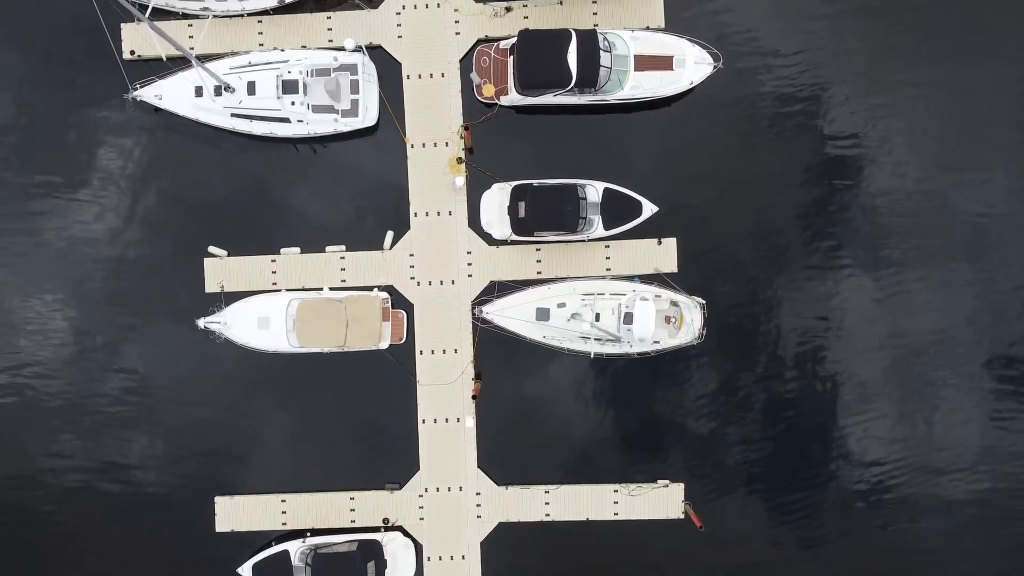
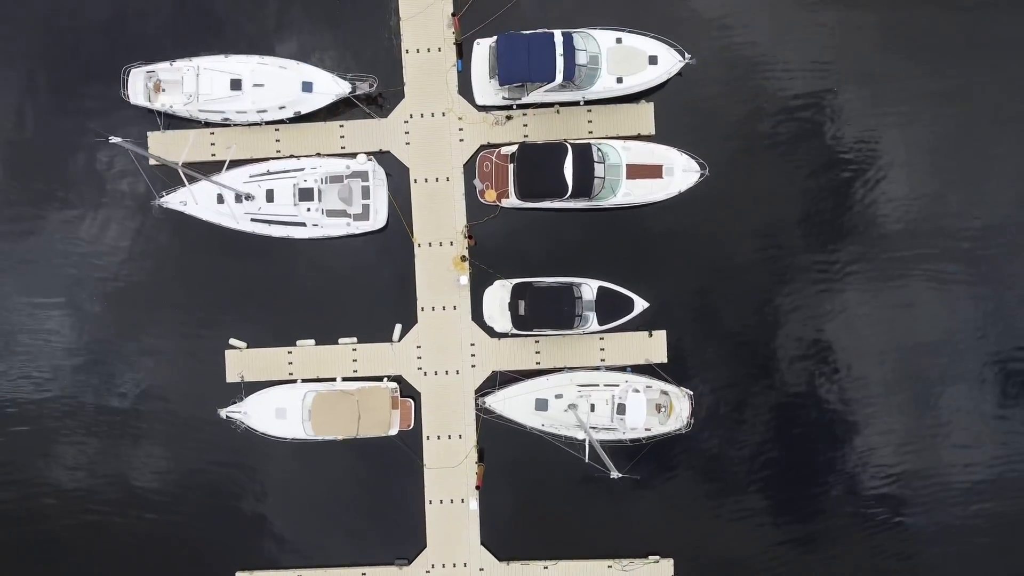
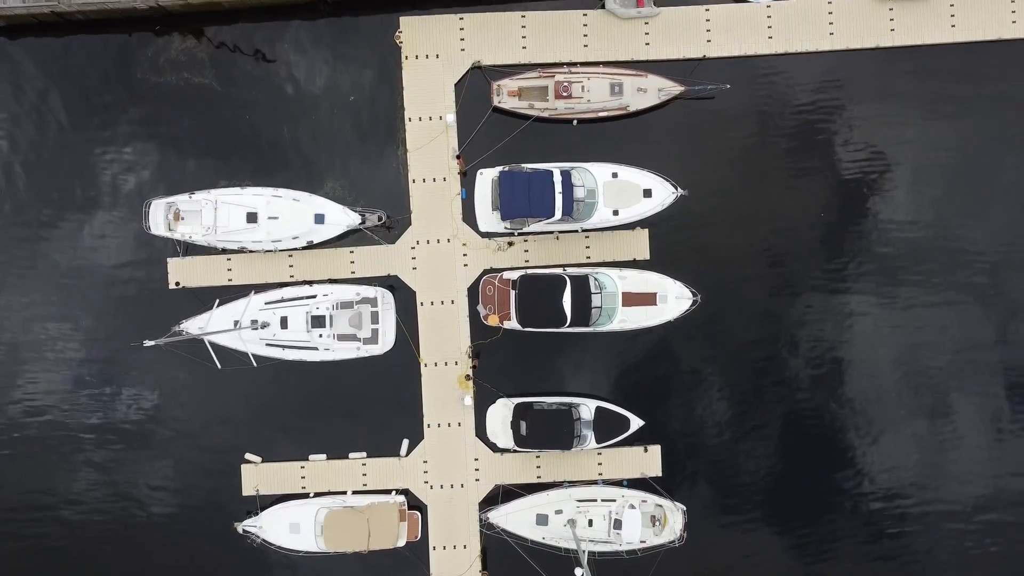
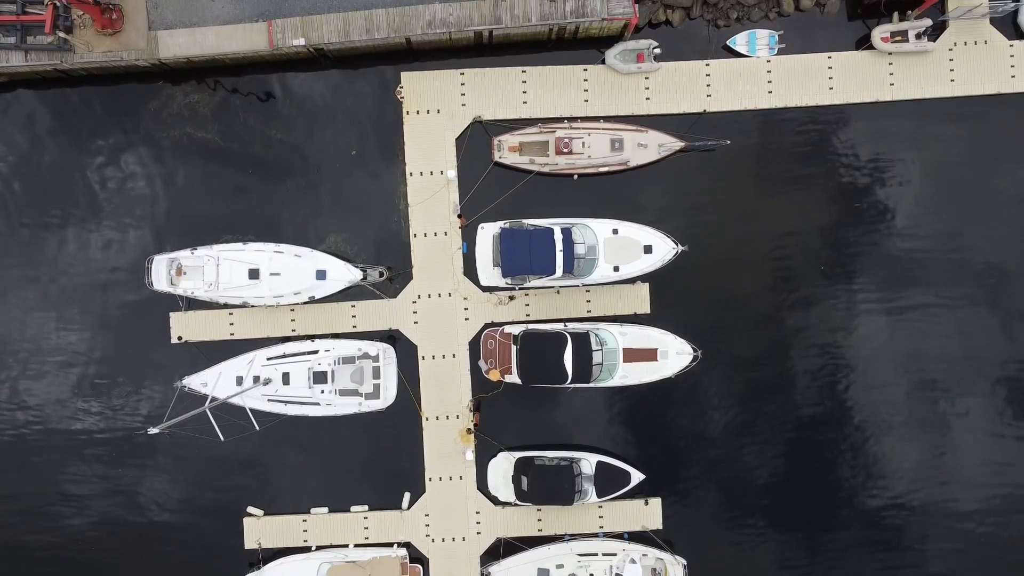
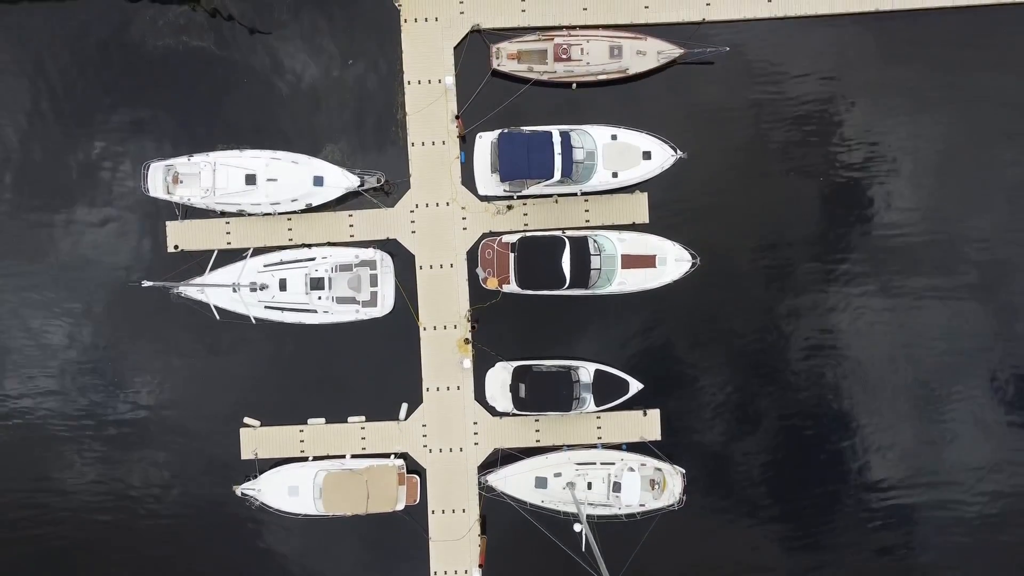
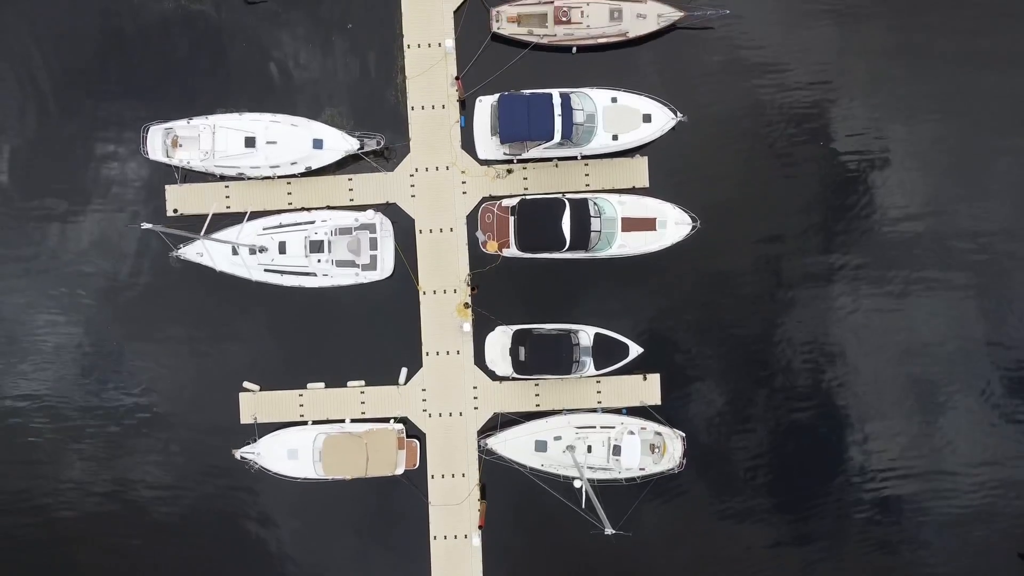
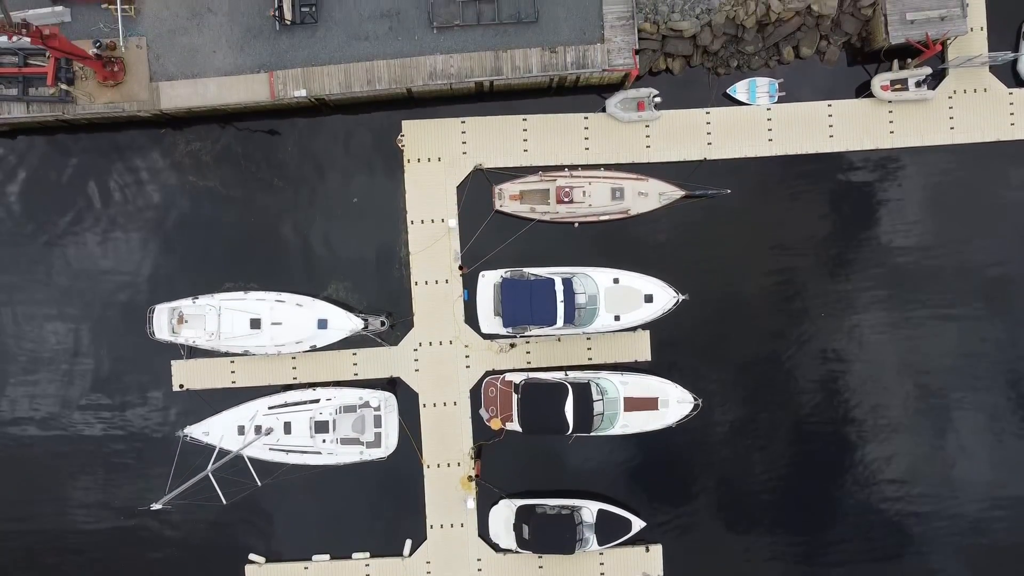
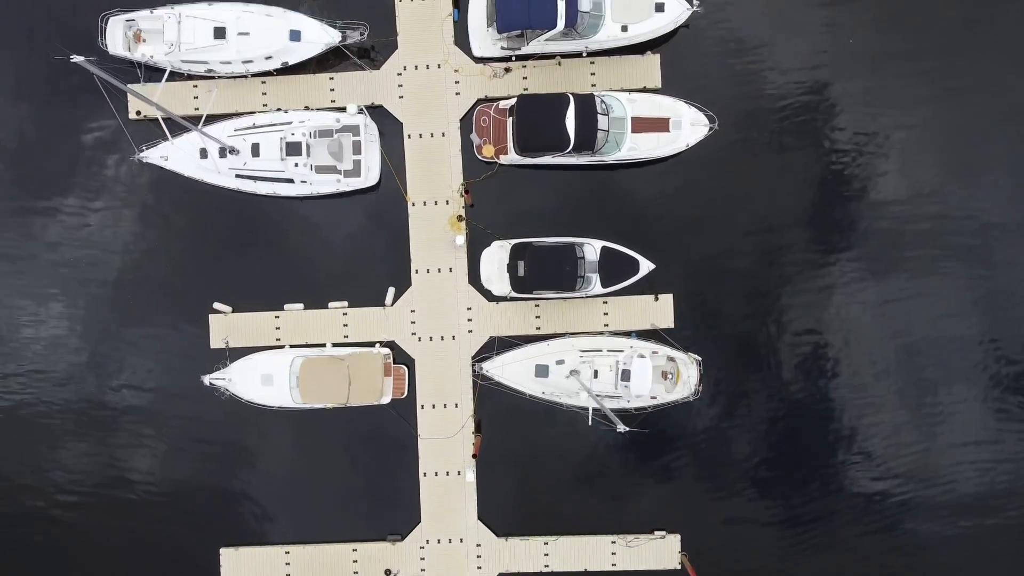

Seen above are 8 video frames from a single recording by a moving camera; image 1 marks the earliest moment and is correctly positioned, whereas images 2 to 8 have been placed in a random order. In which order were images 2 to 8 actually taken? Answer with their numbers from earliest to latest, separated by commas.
8, 2, 6, 5, 3, 4, 7
